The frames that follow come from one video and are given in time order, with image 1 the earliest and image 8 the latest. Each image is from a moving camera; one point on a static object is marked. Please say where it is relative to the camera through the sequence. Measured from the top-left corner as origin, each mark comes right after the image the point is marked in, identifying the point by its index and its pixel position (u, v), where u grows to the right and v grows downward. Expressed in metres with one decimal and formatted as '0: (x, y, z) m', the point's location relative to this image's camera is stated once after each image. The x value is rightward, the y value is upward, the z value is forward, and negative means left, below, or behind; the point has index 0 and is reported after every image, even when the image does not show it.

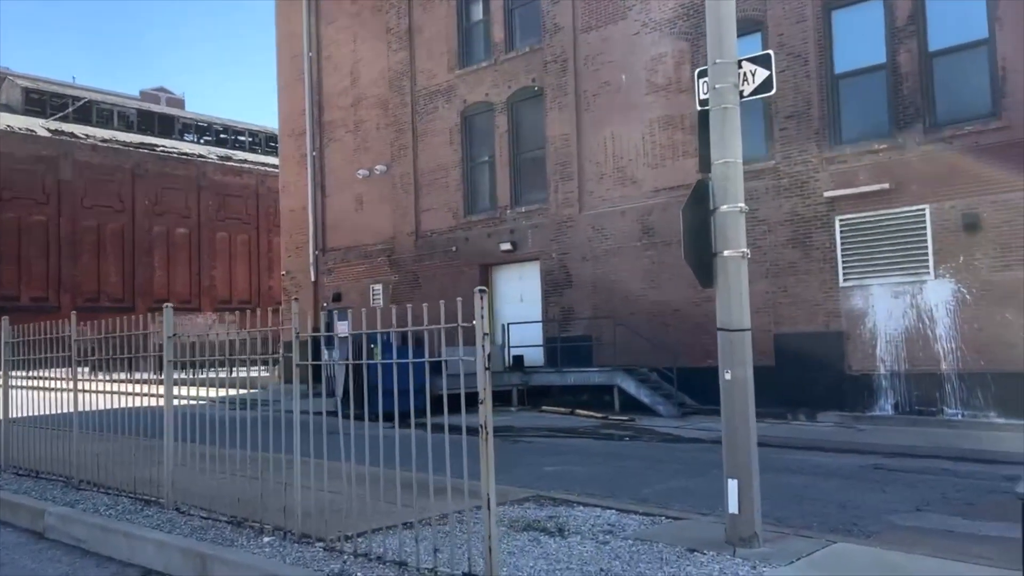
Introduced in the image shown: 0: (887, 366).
0: (+7.0, -1.5, +15.6) m
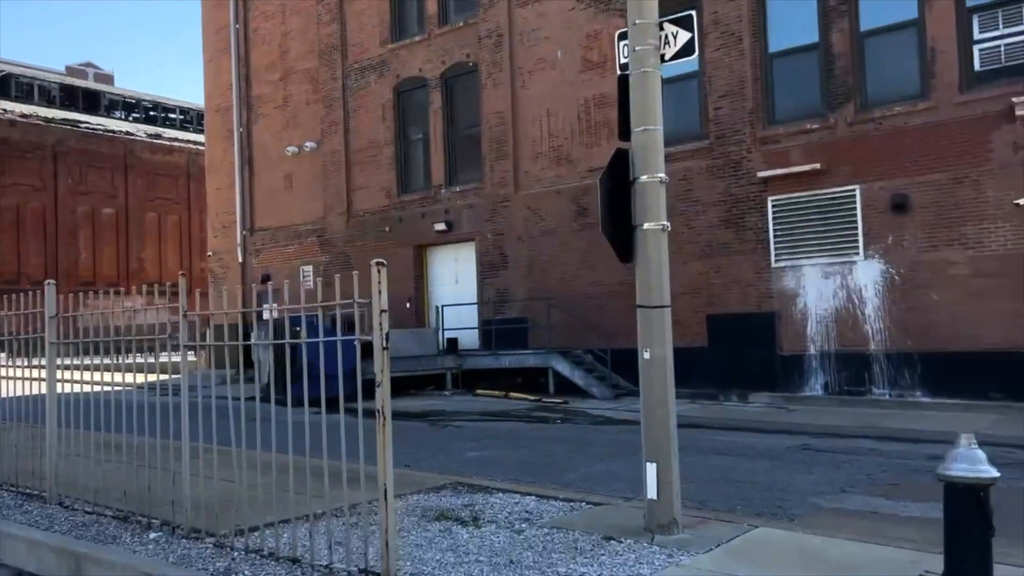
0: (+5.7, -1.1, +15.7) m
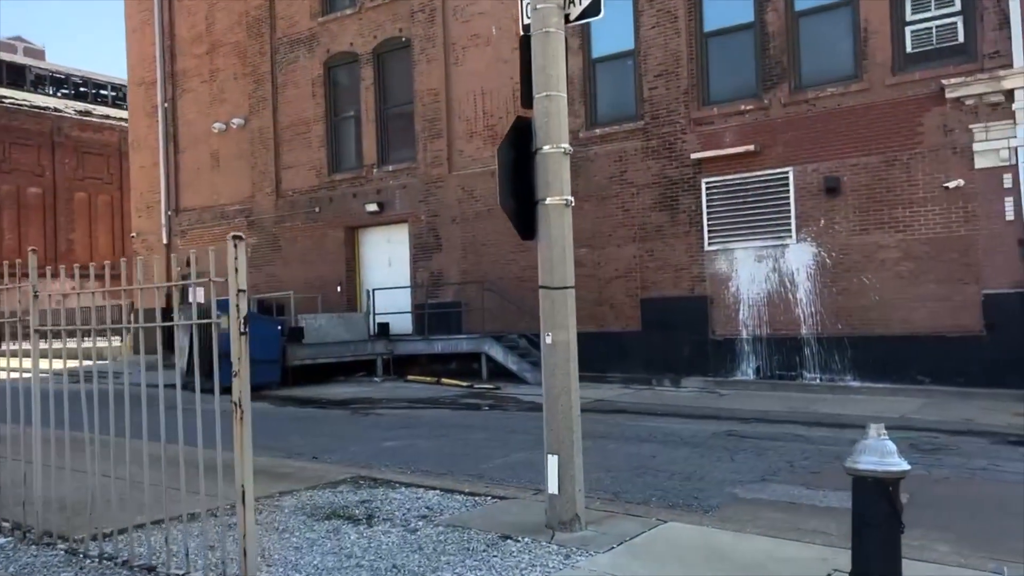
0: (+4.4, -0.8, +15.5) m
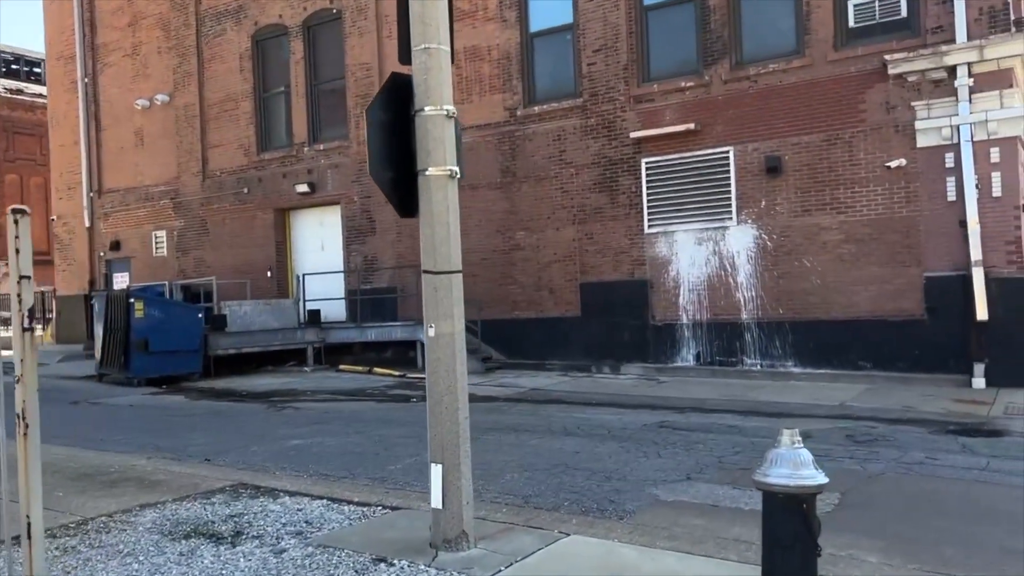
0: (+3.2, -0.5, +15.0) m
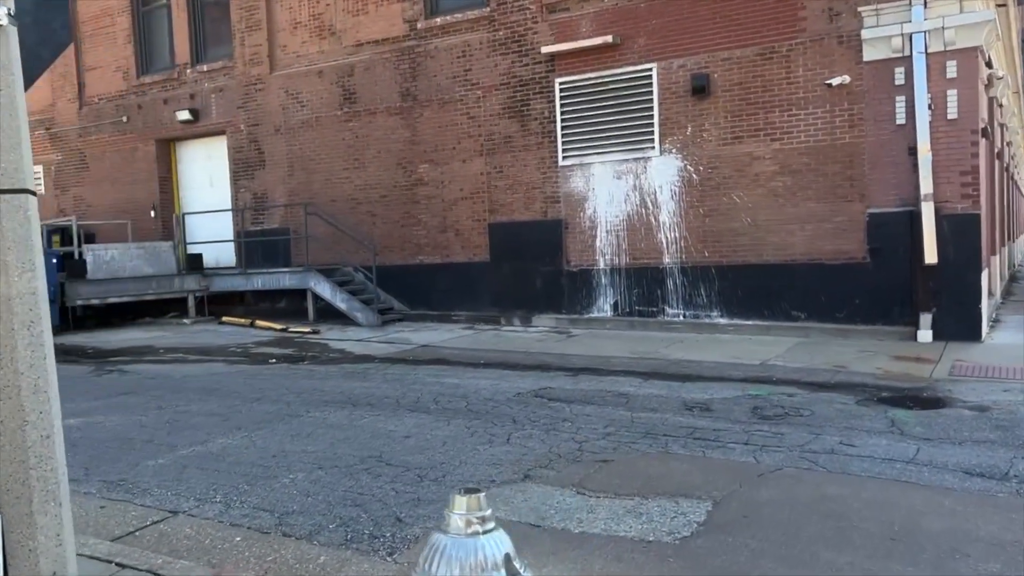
0: (+1.5, +0.5, +13.2) m
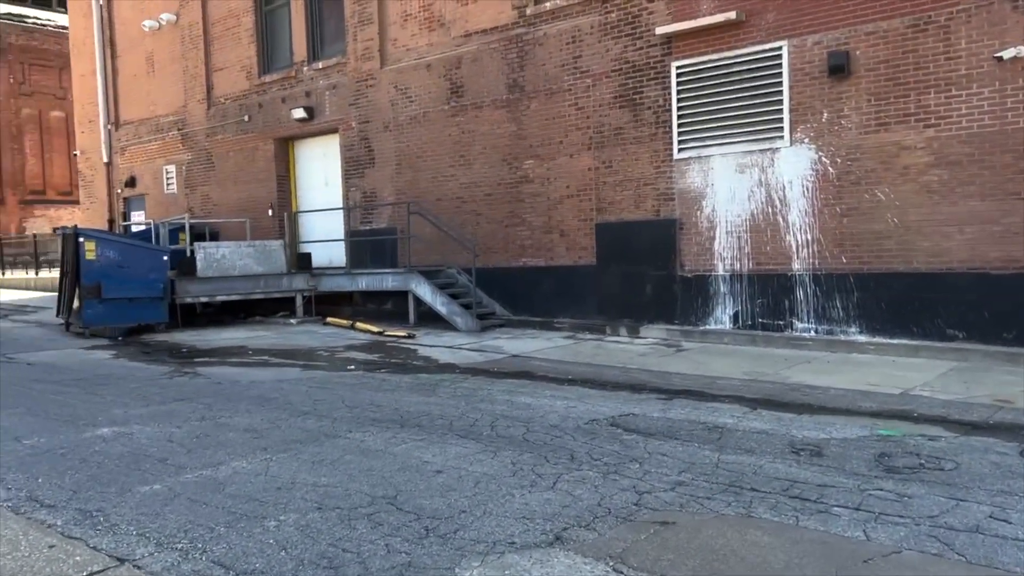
0: (+3.0, +0.3, +11.7) m
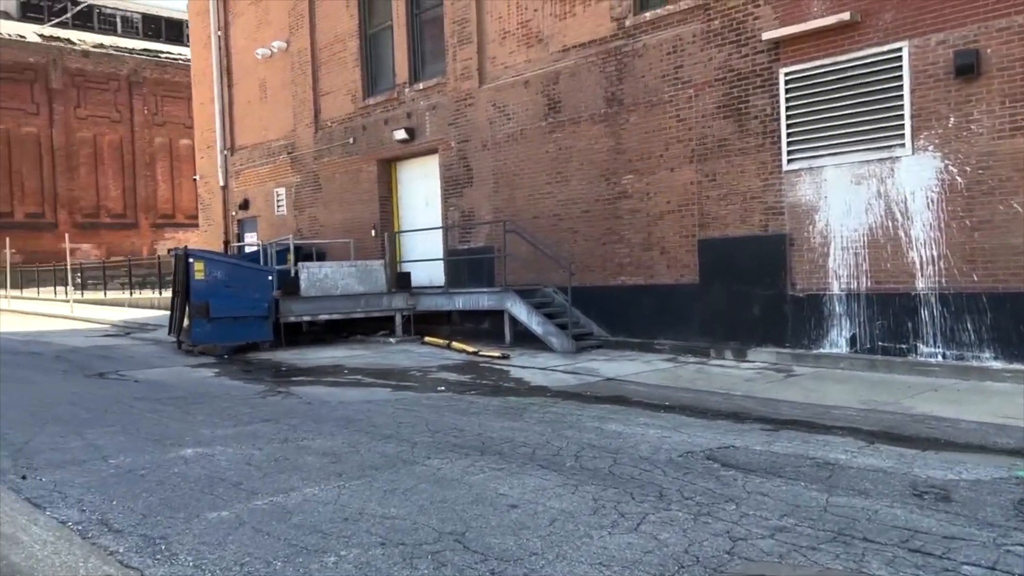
0: (+4.3, +0.1, +10.9) m
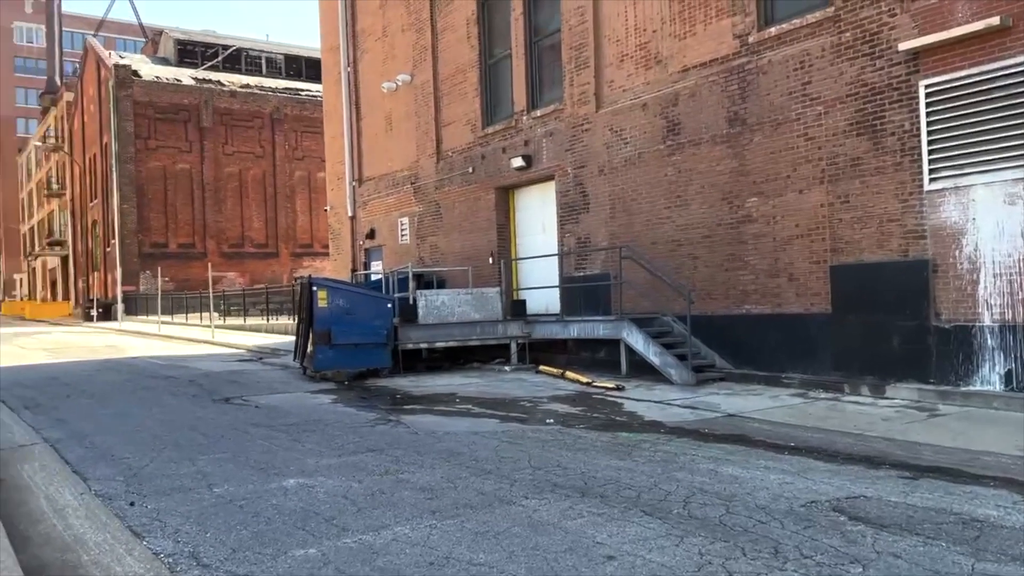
0: (+5.7, -0.3, +9.8) m
